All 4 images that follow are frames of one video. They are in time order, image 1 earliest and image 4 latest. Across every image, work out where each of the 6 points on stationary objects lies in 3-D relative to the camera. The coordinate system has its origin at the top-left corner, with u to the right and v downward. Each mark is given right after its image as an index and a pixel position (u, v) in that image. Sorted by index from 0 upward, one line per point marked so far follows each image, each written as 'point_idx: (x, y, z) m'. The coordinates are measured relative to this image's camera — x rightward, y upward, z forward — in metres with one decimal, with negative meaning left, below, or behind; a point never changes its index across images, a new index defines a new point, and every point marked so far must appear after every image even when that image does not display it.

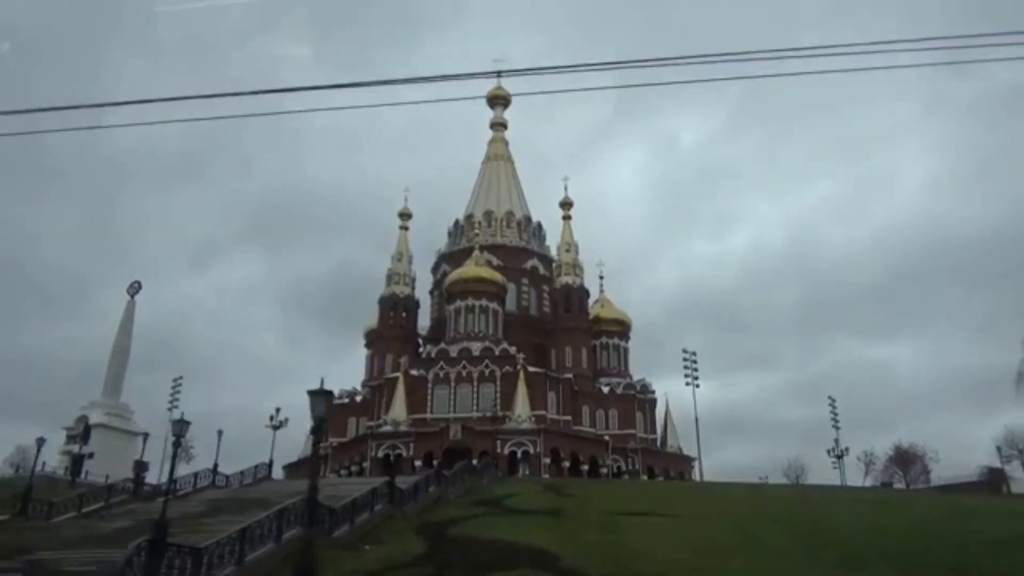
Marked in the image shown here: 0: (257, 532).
0: (-3.9, -3.9, +14.2) m
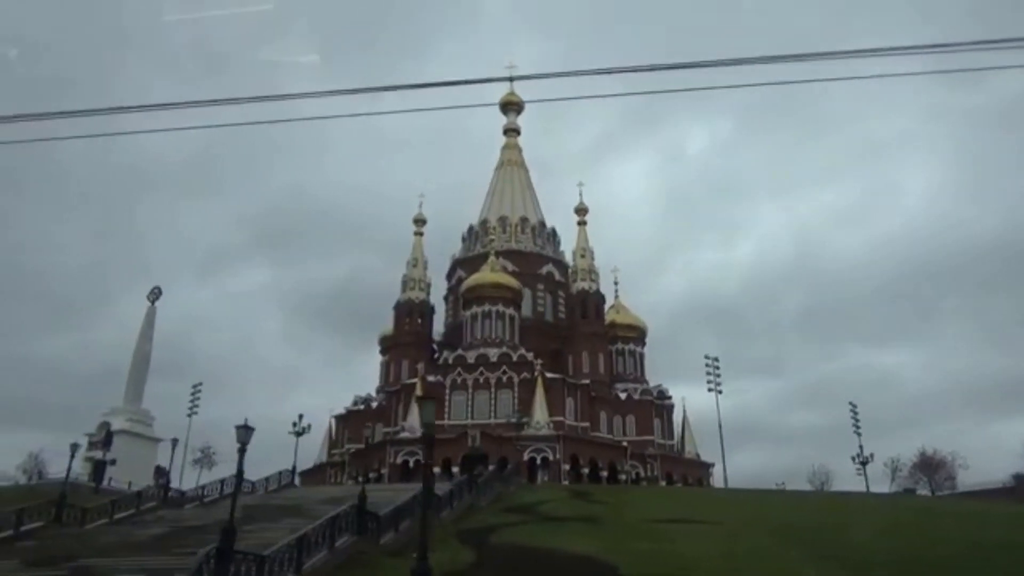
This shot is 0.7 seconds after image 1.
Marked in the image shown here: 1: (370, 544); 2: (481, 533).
0: (-3.1, -3.9, +14.1) m
1: (-2.5, -4.6, +16.2) m
2: (-0.7, -5.4, +20.0) m
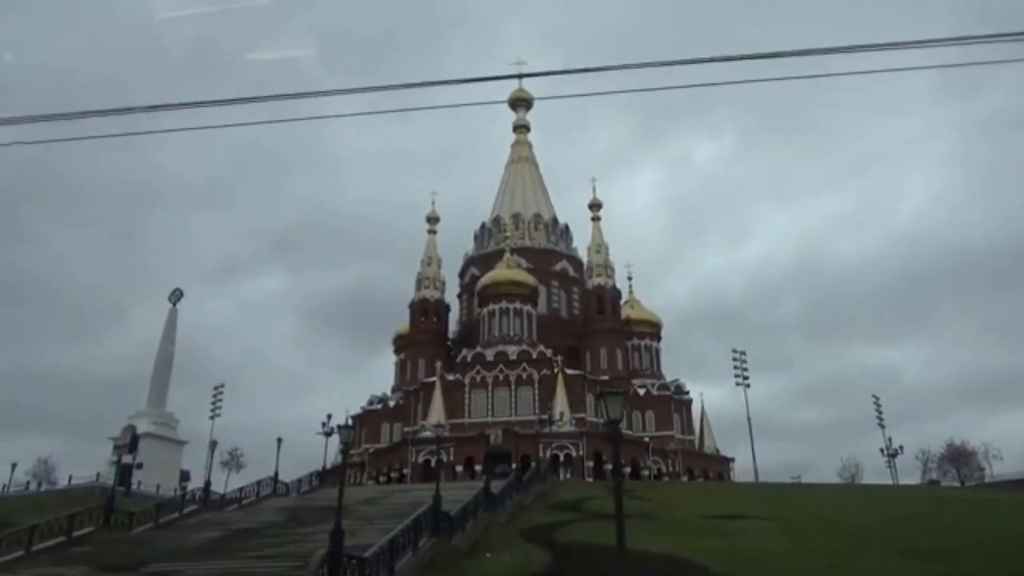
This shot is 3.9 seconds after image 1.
0: (-1.7, -3.9, +13.8) m
1: (-1.2, -4.5, +15.9) m
2: (+0.7, -5.3, +19.7) m
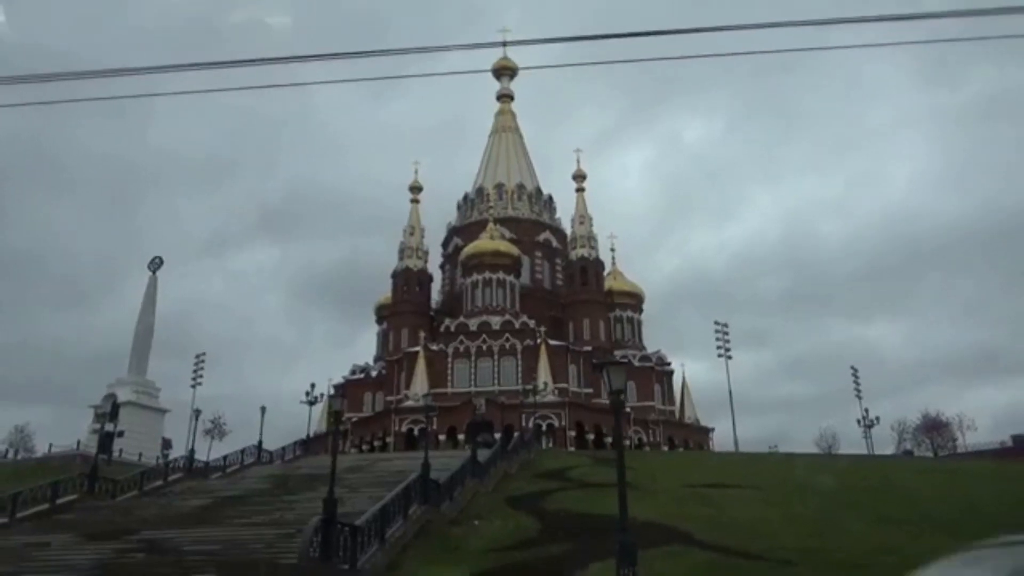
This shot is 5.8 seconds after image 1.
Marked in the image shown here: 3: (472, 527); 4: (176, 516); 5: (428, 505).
0: (-1.9, -3.4, +13.9) m
1: (-1.4, -4.0, +16.0) m
2: (+0.4, -4.7, +19.9) m
3: (-0.7, -4.4, +16.4) m
4: (-7.4, -5.0, +19.7) m
5: (-1.5, -3.9, +16.1) m
